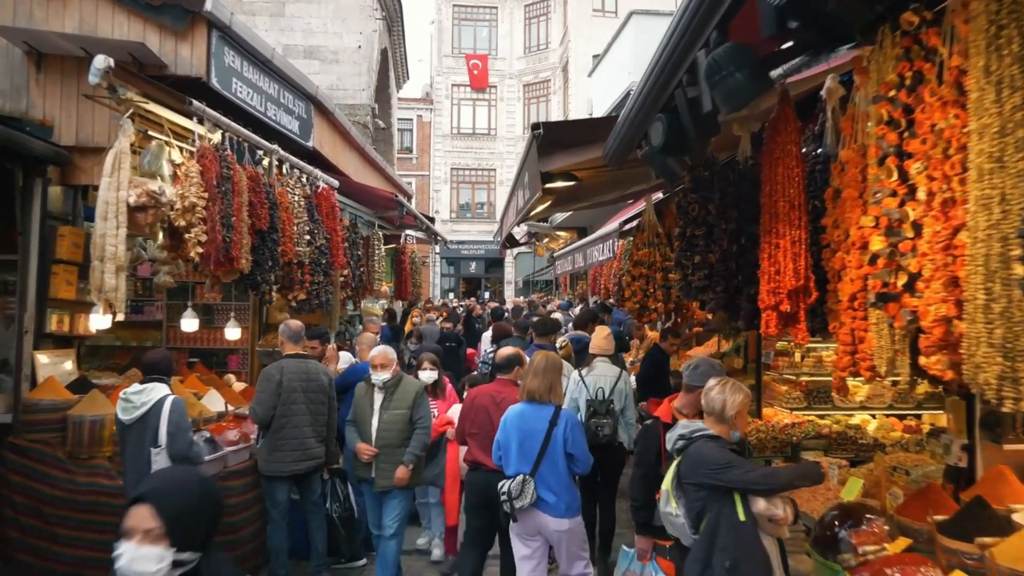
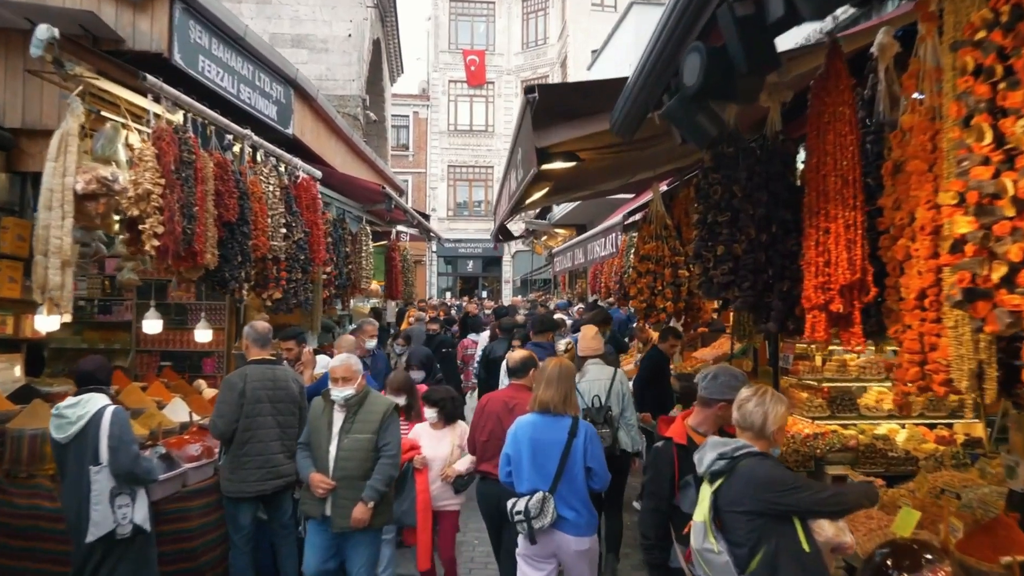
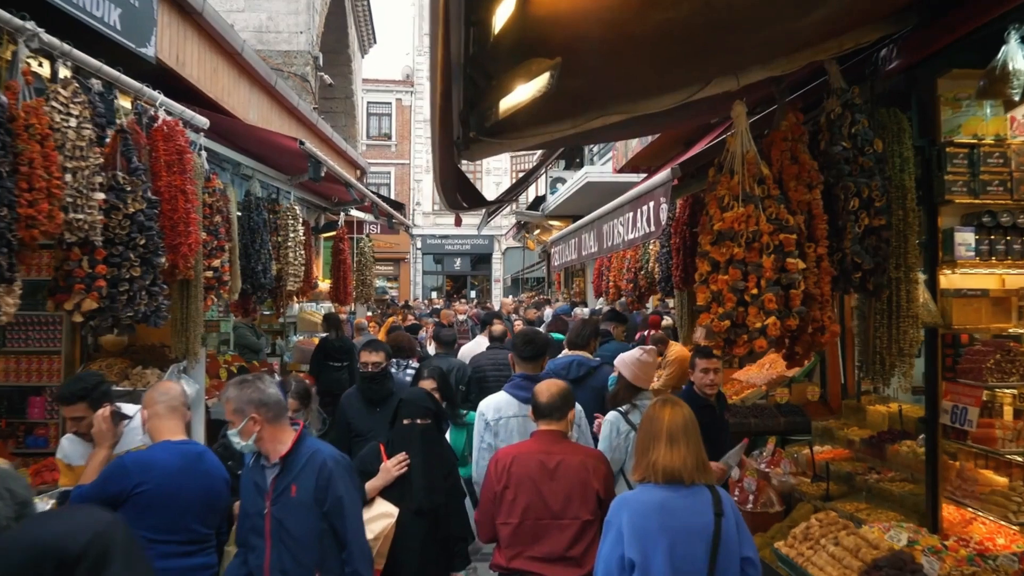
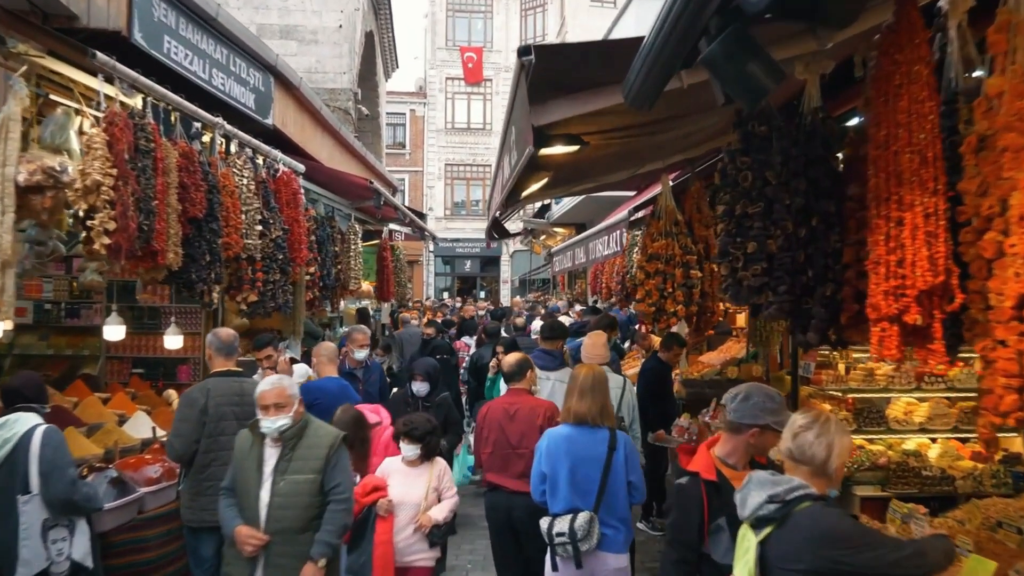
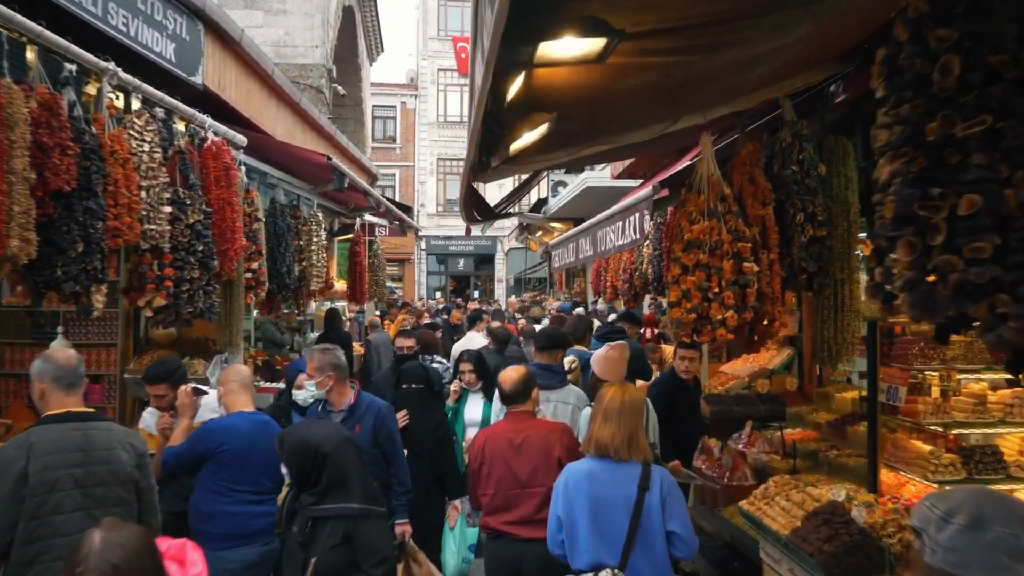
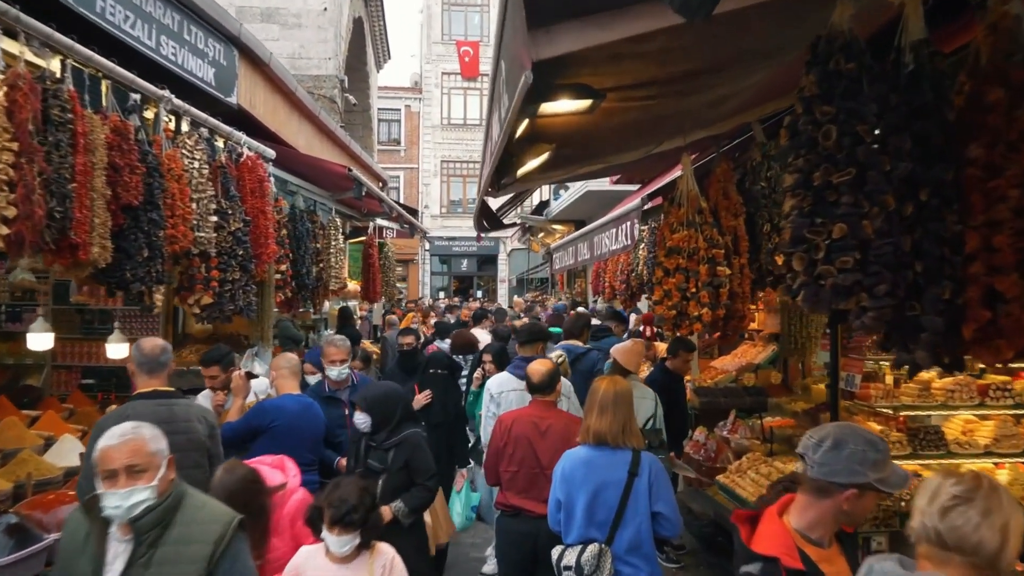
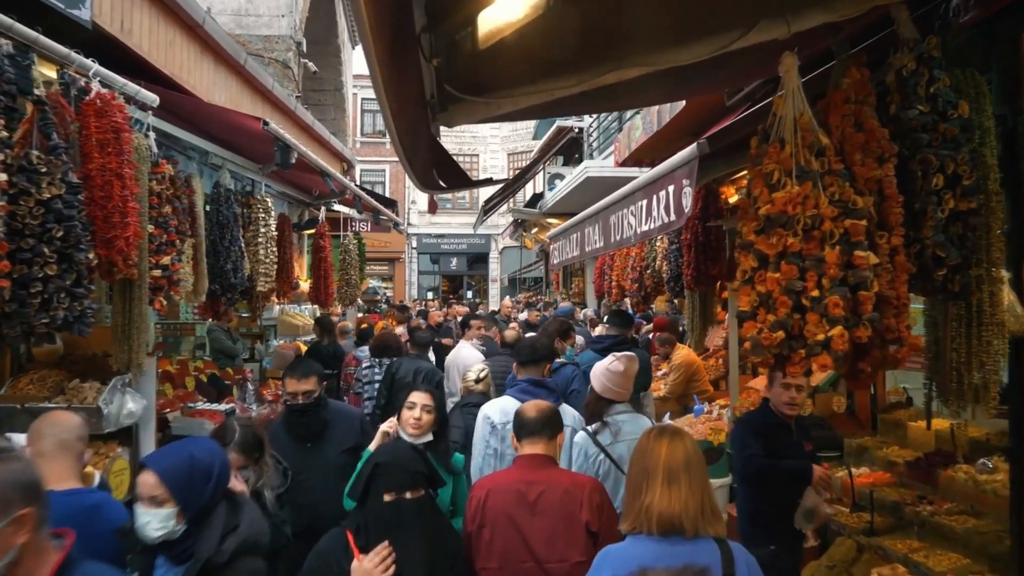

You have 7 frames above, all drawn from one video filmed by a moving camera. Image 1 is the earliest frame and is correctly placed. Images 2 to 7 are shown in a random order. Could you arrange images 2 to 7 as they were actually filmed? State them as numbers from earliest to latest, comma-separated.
2, 4, 6, 5, 3, 7
